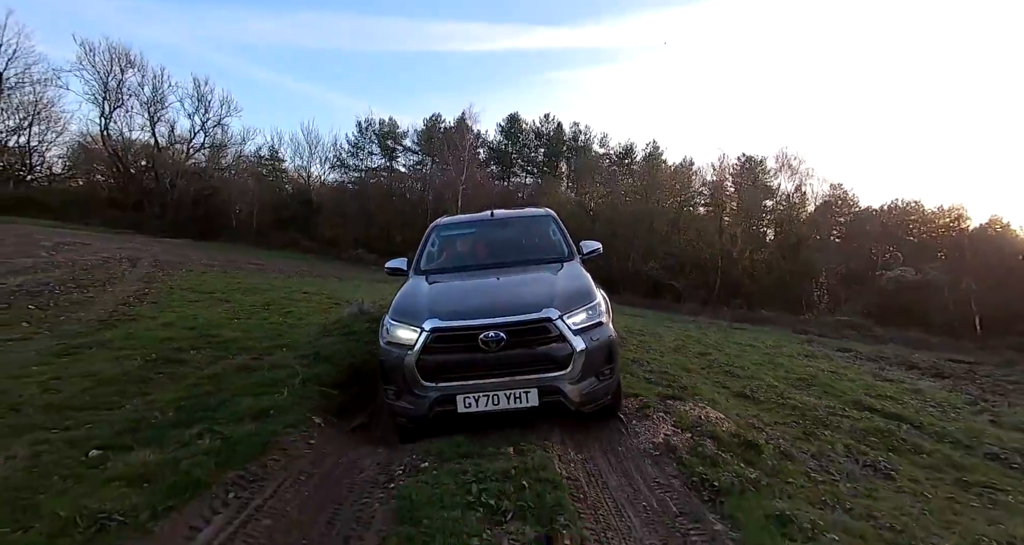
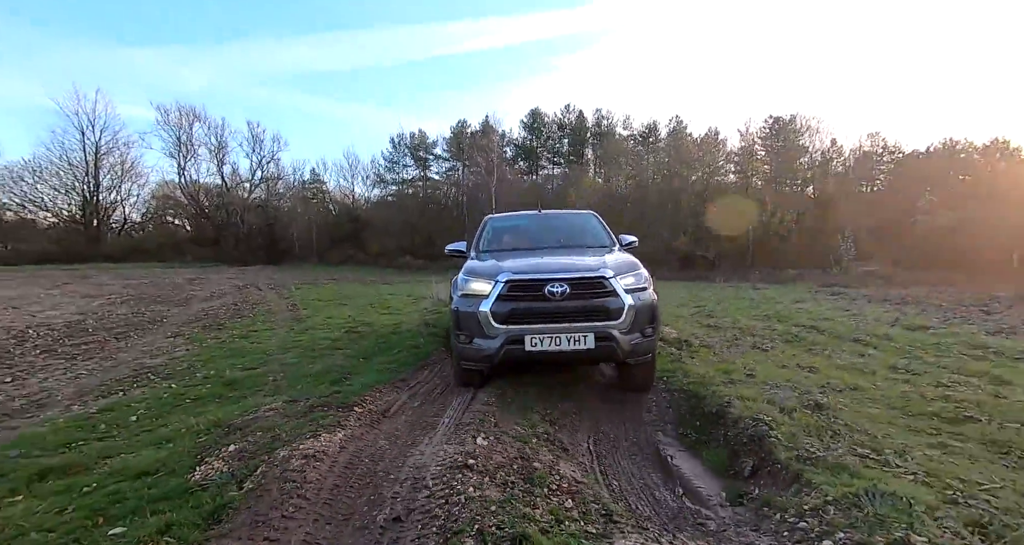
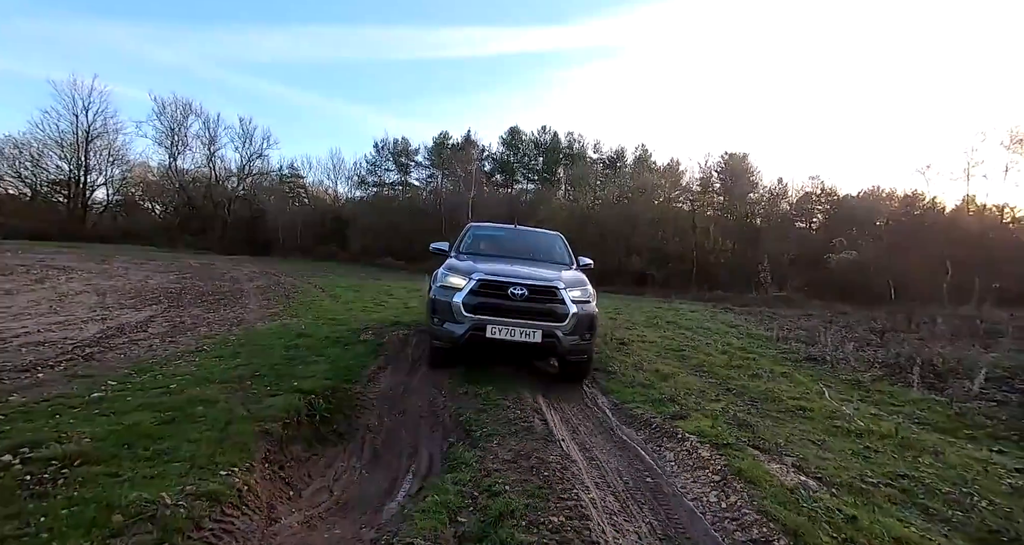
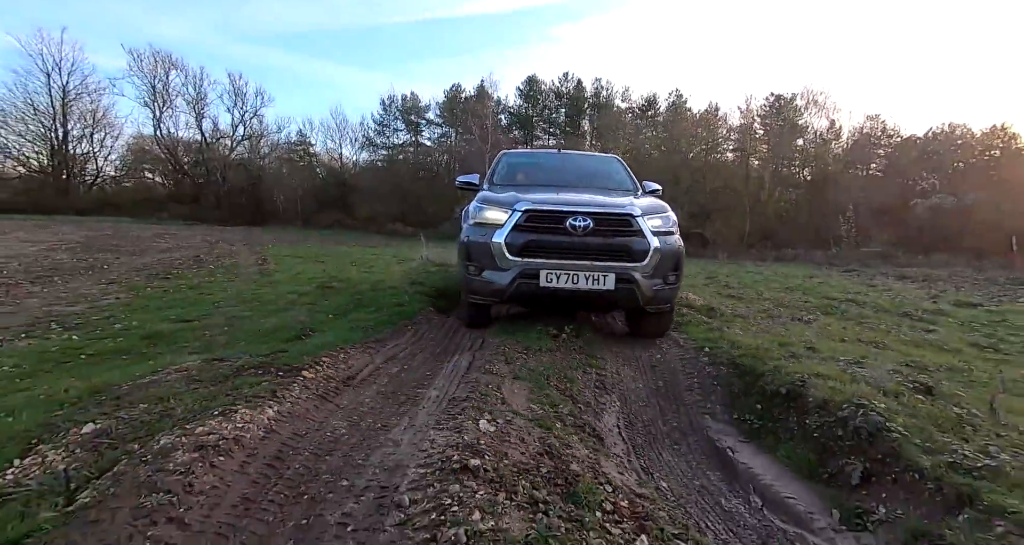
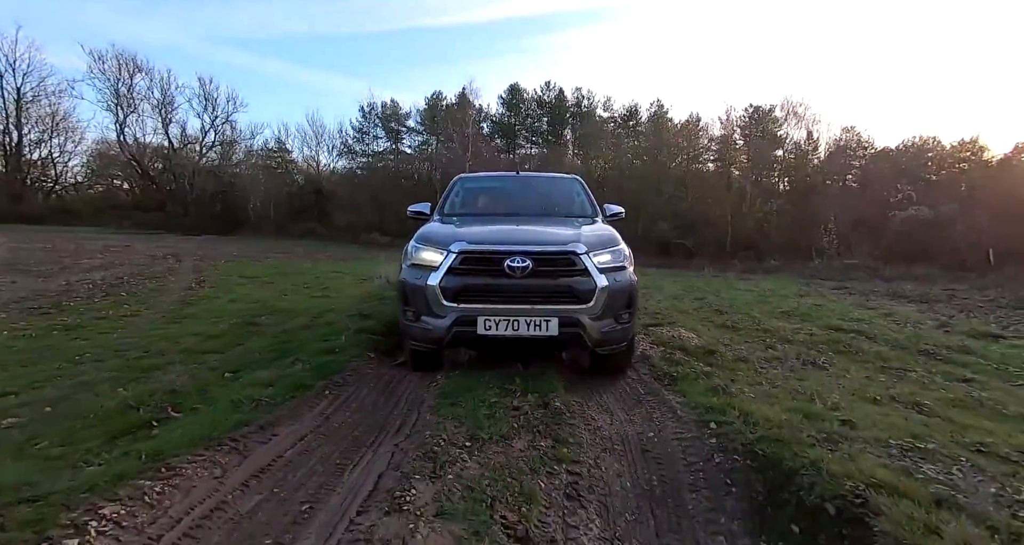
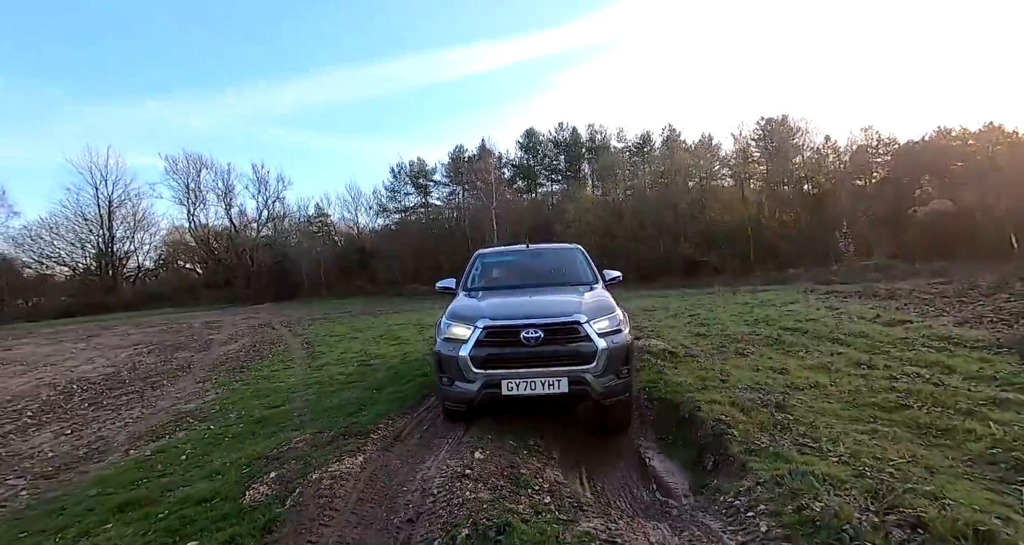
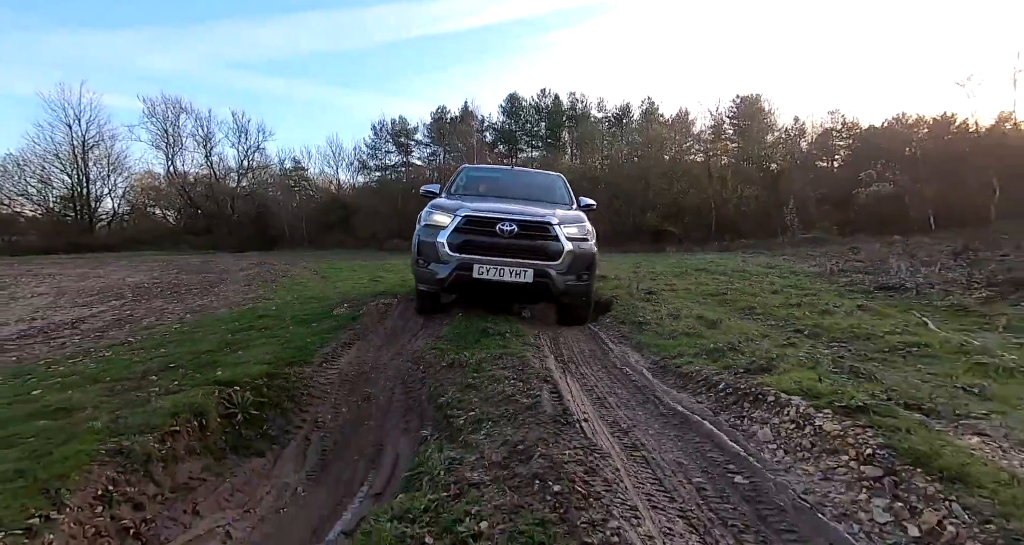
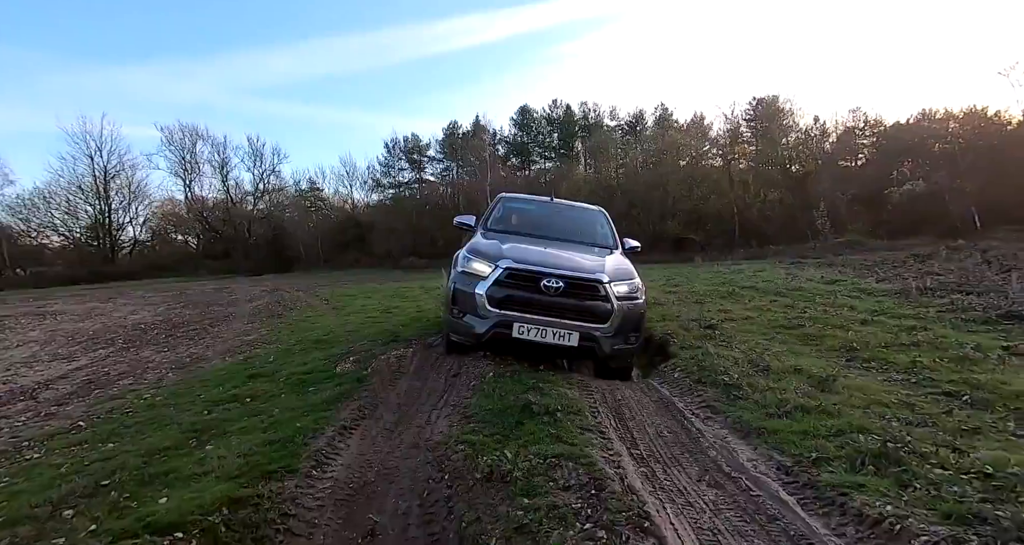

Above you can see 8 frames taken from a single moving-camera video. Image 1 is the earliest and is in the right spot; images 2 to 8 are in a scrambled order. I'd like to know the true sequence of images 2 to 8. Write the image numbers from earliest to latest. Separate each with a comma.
5, 4, 2, 6, 8, 7, 3
